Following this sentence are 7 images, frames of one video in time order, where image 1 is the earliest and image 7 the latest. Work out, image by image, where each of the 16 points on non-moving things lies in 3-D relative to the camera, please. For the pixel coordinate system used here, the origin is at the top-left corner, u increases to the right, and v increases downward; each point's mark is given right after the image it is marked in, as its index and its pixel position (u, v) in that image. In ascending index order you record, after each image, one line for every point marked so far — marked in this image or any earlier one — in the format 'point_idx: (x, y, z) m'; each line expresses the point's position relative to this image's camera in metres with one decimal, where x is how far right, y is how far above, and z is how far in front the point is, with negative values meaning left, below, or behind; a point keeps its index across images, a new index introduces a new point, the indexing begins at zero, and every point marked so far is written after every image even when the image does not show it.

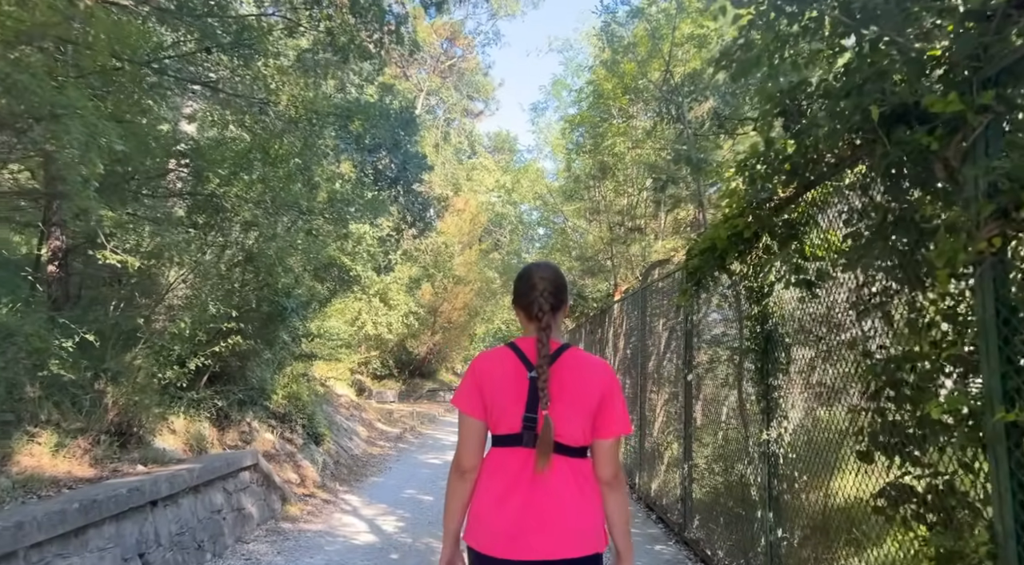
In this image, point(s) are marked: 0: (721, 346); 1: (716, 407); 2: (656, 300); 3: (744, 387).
0: (+1.7, -0.5, +6.1) m
1: (+1.7, -1.0, +6.2) m
2: (+1.7, -0.2, +8.9) m
3: (+1.7, -0.7, +5.4) m
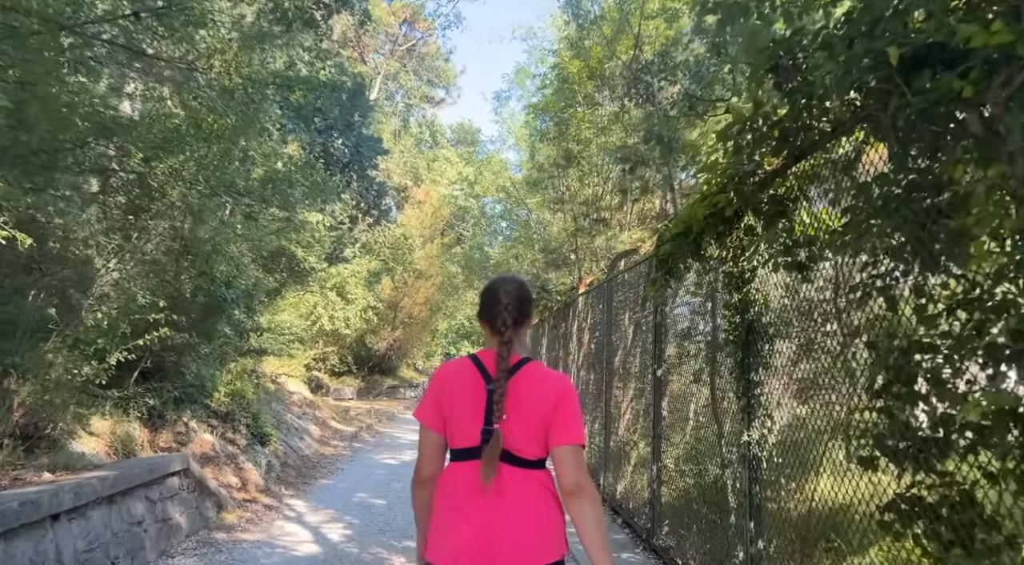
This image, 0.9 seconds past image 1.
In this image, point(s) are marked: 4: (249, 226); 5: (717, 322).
0: (+1.4, -0.4, +5.7) m
1: (+1.3, -0.9, +5.8) m
2: (+1.2, -0.1, +8.5) m
3: (+1.4, -0.7, +5.0) m
4: (-2.6, +0.6, +7.6) m
5: (+1.3, -0.3, +4.9) m
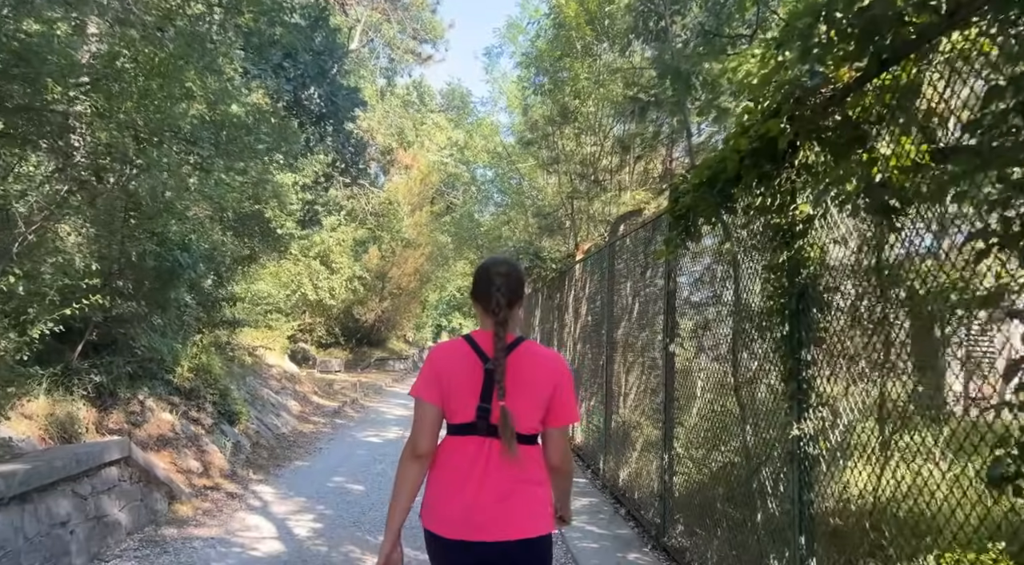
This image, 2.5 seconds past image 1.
0: (+1.3, -0.2, +4.9) m
1: (+1.3, -0.7, +5.0) m
2: (+1.2, +0.3, +7.7) m
3: (+1.3, -0.4, +4.2) m
4: (-2.7, +0.9, +6.7) m
5: (+1.3, 0.0, +4.1) m
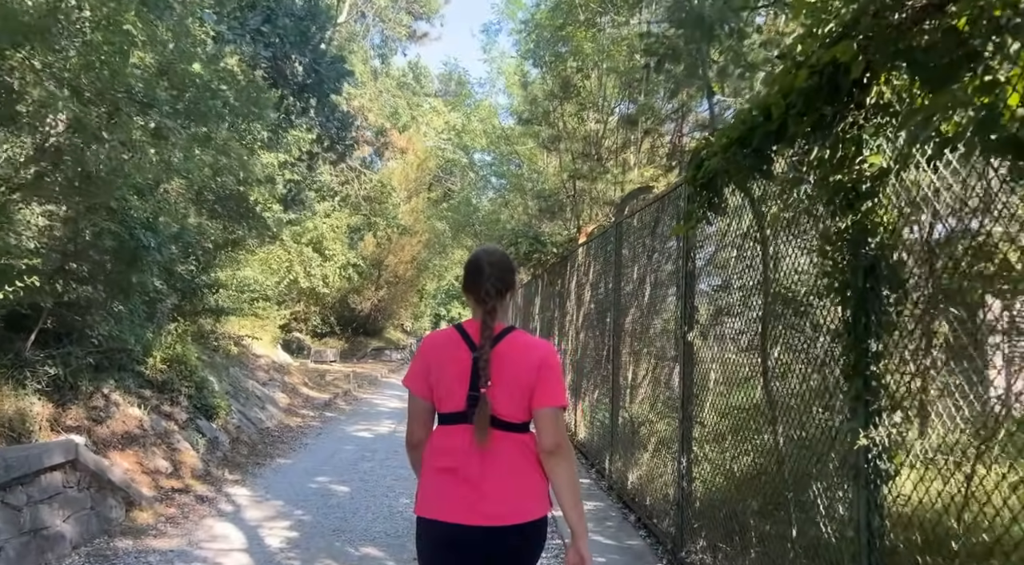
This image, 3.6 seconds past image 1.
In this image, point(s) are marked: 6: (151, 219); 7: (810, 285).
0: (+1.3, -0.1, +4.2) m
1: (+1.3, -0.5, +4.4) m
2: (+1.1, +0.4, +7.0) m
3: (+1.3, -0.3, +3.5) m
4: (-2.7, +1.1, +6.0) m
5: (+1.3, +0.1, +3.5) m
6: (-3.1, +0.5, +6.5) m
7: (+1.3, 0.0, +3.3) m
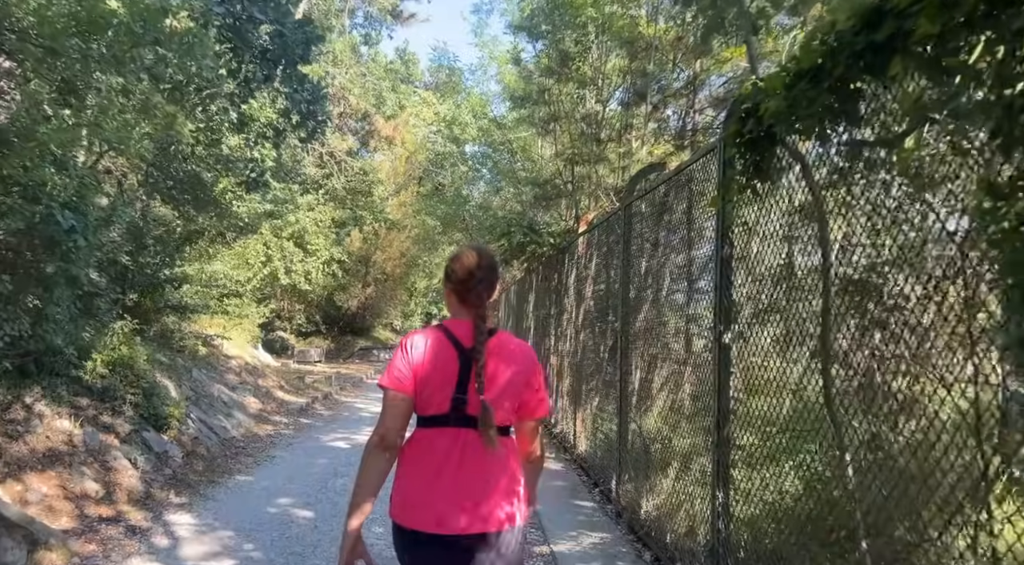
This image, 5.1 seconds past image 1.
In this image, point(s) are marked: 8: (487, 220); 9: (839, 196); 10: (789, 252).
0: (+1.3, 0.0, +3.3) m
1: (+1.2, -0.5, +3.4) m
2: (+1.1, +0.5, +6.0) m
3: (+1.3, -0.3, +2.6) m
4: (-2.8, +1.1, +5.0) m
5: (+1.2, +0.1, +2.5) m
6: (-3.2, +0.6, +5.5) m
7: (+1.2, 0.0, +2.3) m
8: (-0.6, +1.6, +19.2) m
9: (+1.2, +0.3, +2.9) m
10: (+1.2, +0.1, +3.3) m
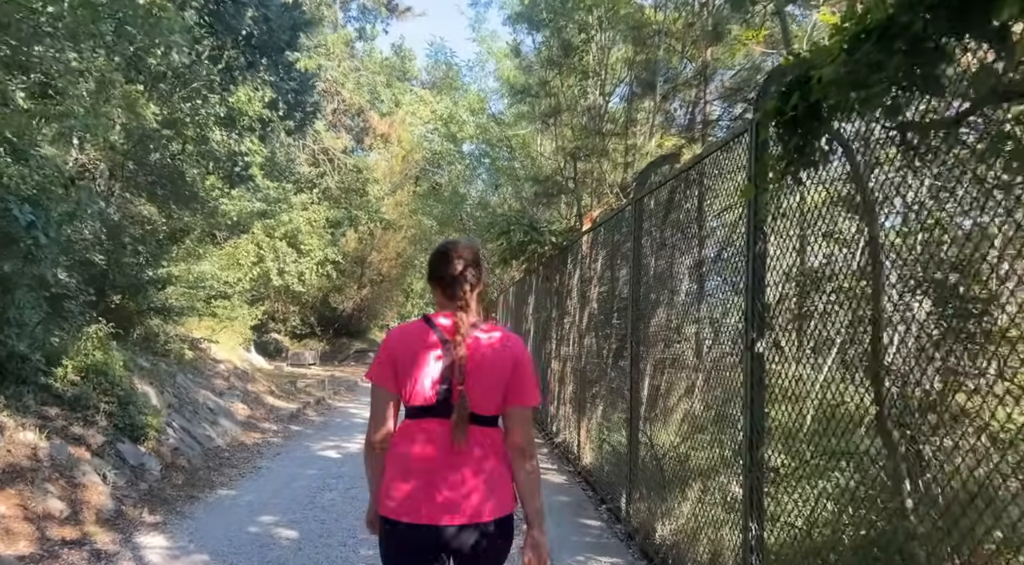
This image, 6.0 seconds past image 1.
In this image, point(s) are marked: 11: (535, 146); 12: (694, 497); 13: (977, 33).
0: (+1.3, 0.0, +2.8) m
1: (+1.2, -0.5, +3.0) m
2: (+1.1, +0.5, +5.6) m
3: (+1.3, -0.3, +2.1) m
4: (-2.8, +1.1, +4.6) m
5: (+1.3, +0.1, +2.1) m
6: (-3.2, +0.6, +5.1) m
7: (+1.3, 0.0, +1.9) m
8: (-0.7, +1.5, +18.8) m
9: (+1.3, +0.3, +2.5) m
10: (+1.2, +0.1, +2.9) m
11: (+0.3, +2.3, +12.9) m
12: (+1.0, -1.2, +4.3) m
13: (+1.2, +0.6, +2.0) m
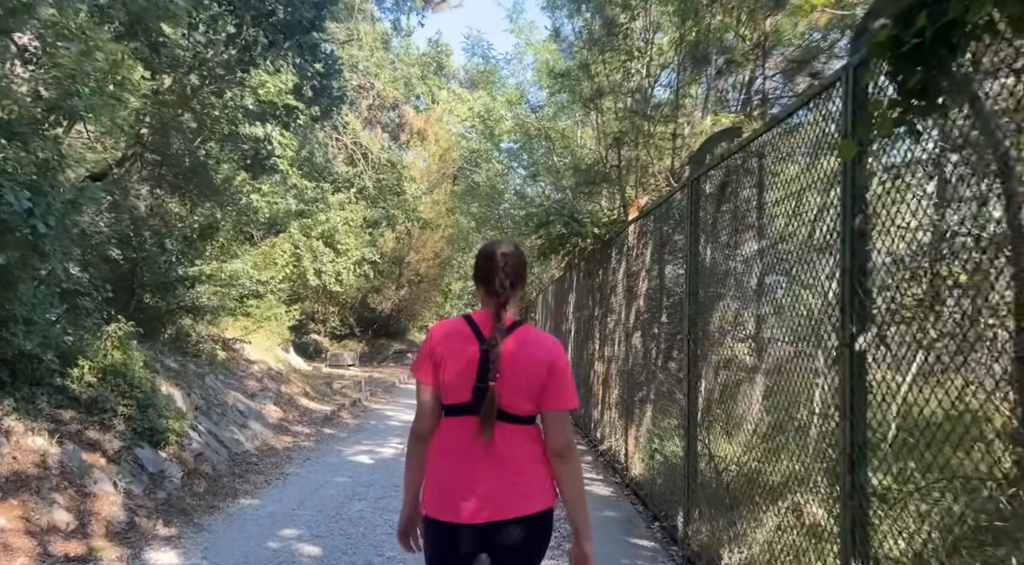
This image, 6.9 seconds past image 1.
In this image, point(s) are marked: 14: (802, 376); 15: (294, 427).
0: (+1.4, +0.1, +2.2) m
1: (+1.4, -0.4, +2.4) m
2: (+1.3, +0.5, +5.0) m
3: (+1.4, -0.2, +1.5) m
4: (-2.5, +1.2, +4.2) m
5: (+1.4, +0.2, +1.5) m
6: (-2.9, +0.6, +4.7) m
7: (+1.3, +0.1, +1.3) m
8: (+0.3, +1.6, +18.2) m
9: (+1.4, +0.4, +1.9) m
10: (+1.4, +0.2, +2.3) m
11: (+1.0, +2.4, +12.3) m
12: (+1.2, -1.1, +3.7) m
13: (+1.3, +0.7, +1.4) m
14: (+1.3, -0.4, +3.4) m
15: (-3.1, -2.0, +10.7) m
